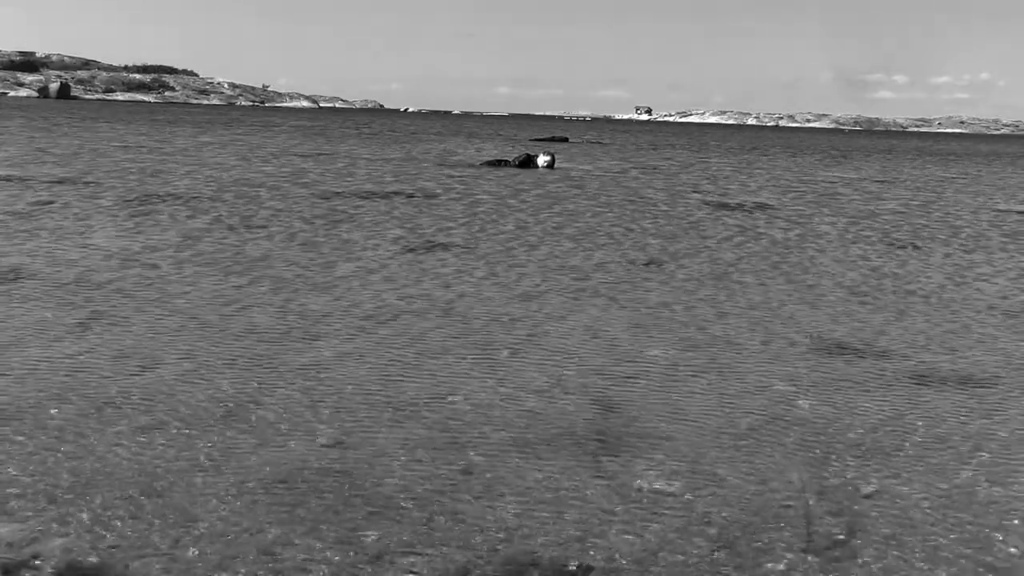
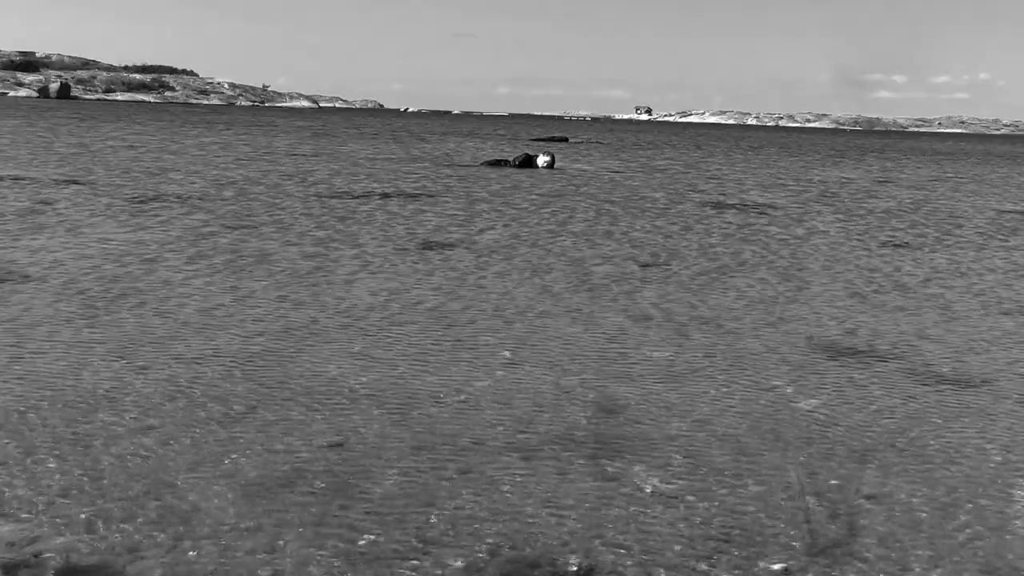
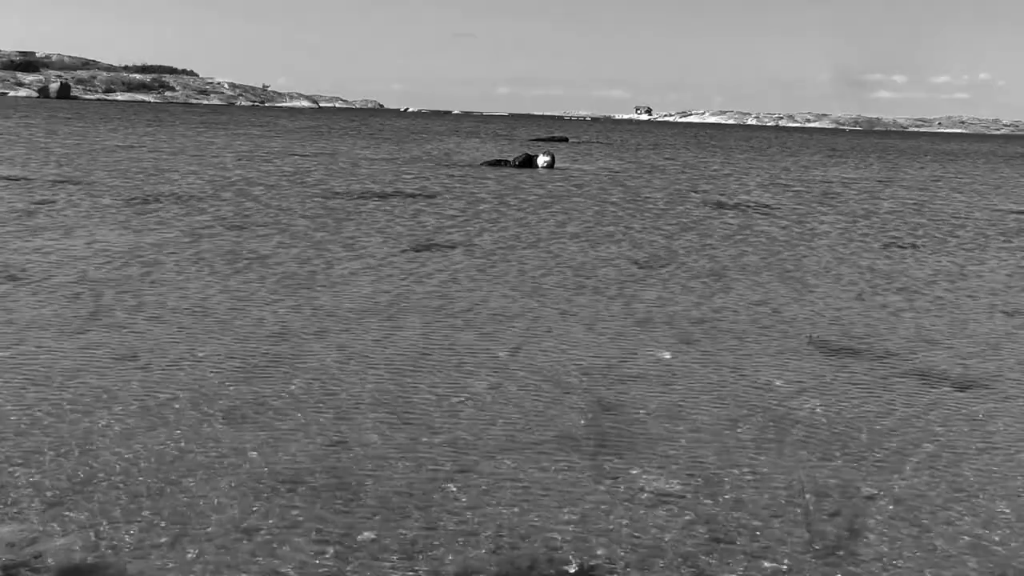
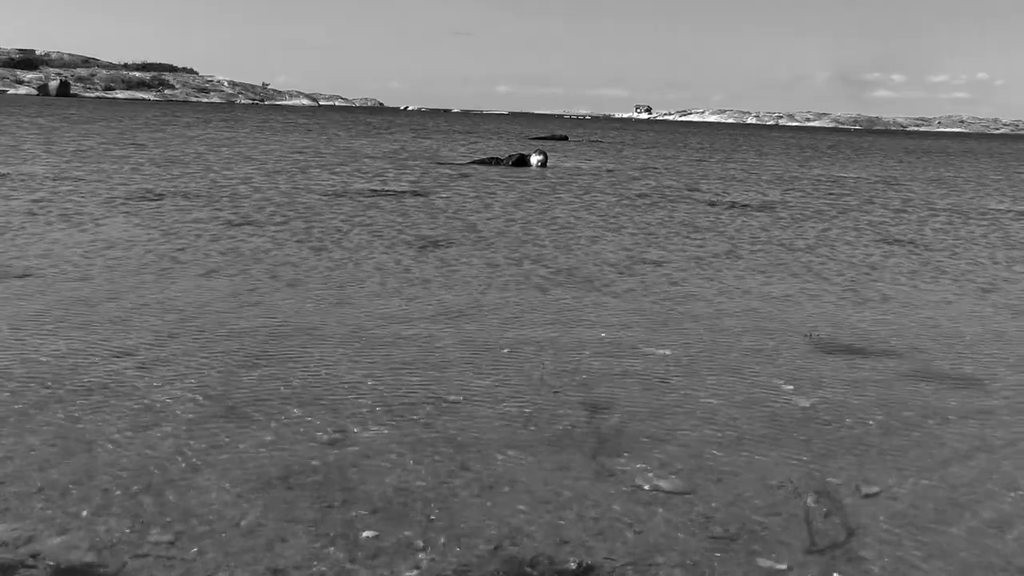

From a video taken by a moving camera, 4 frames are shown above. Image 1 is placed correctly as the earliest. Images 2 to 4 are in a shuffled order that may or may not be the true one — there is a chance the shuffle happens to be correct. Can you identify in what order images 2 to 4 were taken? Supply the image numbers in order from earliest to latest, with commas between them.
3, 2, 4
